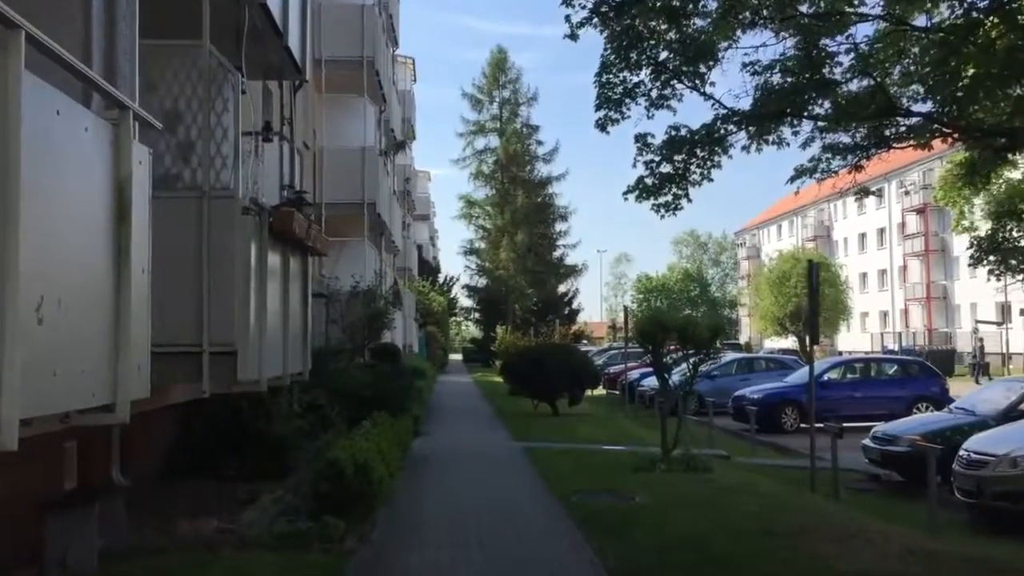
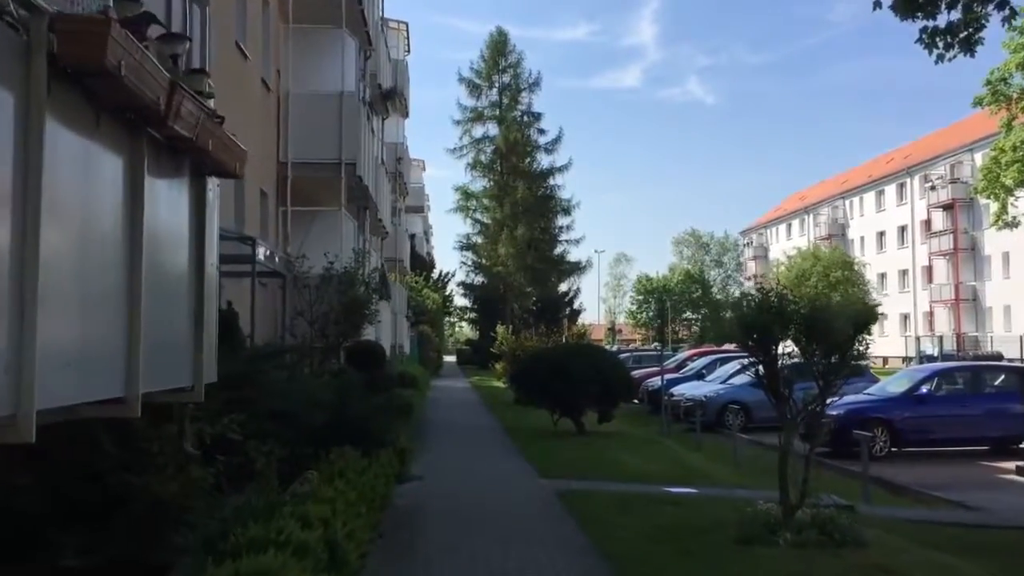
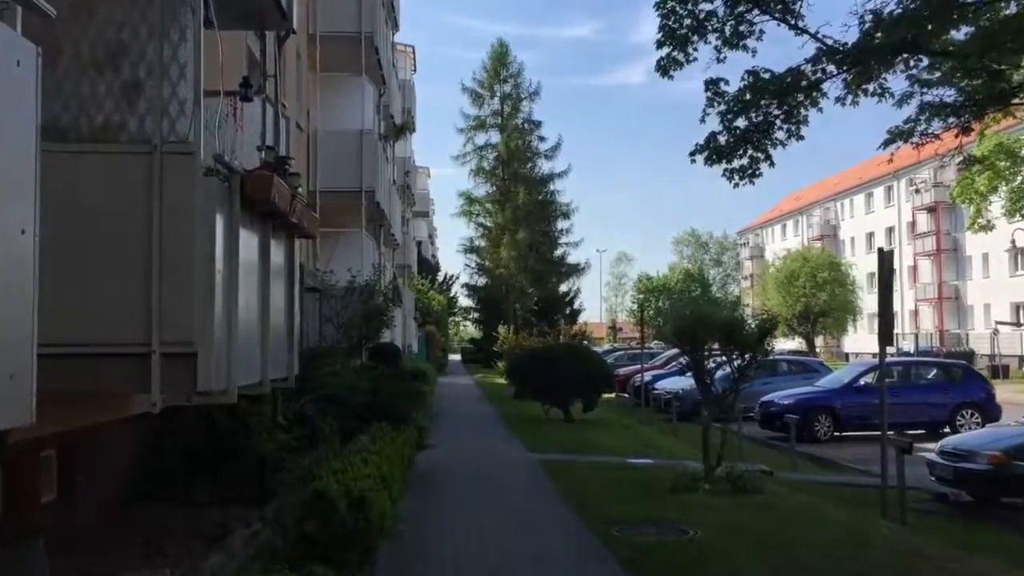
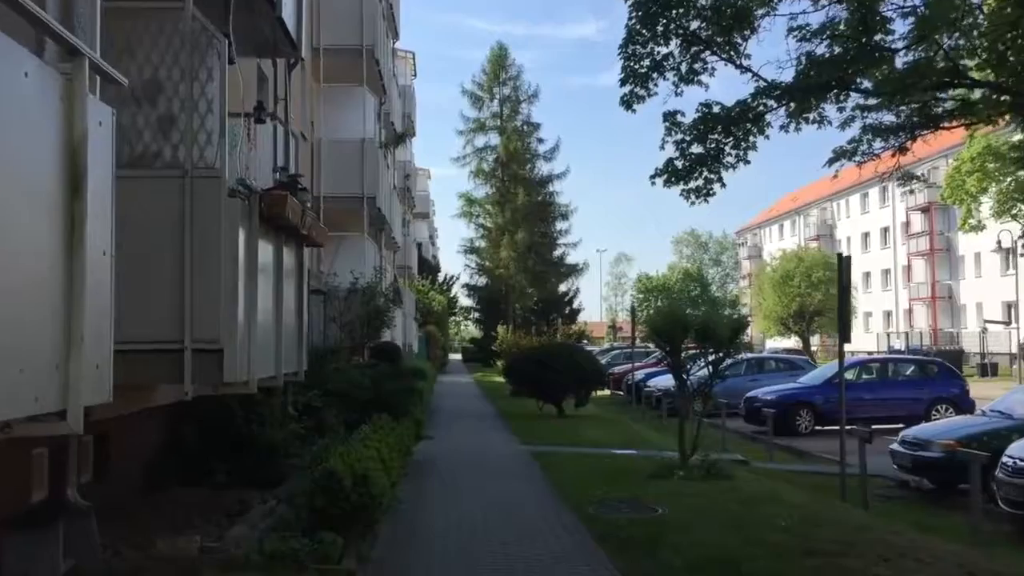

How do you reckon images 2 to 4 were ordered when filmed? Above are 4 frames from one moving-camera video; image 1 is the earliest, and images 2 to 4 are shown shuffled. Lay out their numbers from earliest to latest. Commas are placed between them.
4, 3, 2
